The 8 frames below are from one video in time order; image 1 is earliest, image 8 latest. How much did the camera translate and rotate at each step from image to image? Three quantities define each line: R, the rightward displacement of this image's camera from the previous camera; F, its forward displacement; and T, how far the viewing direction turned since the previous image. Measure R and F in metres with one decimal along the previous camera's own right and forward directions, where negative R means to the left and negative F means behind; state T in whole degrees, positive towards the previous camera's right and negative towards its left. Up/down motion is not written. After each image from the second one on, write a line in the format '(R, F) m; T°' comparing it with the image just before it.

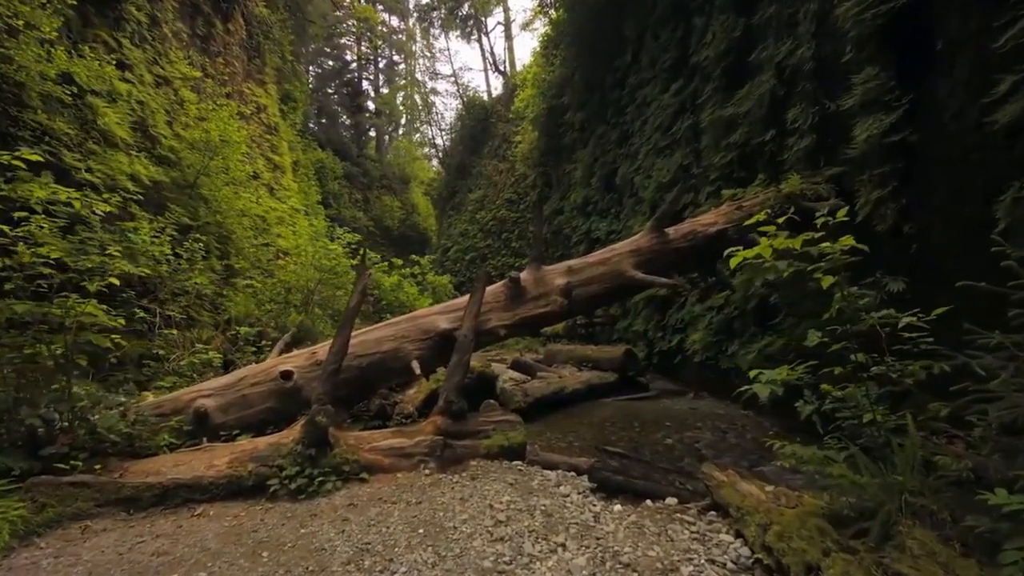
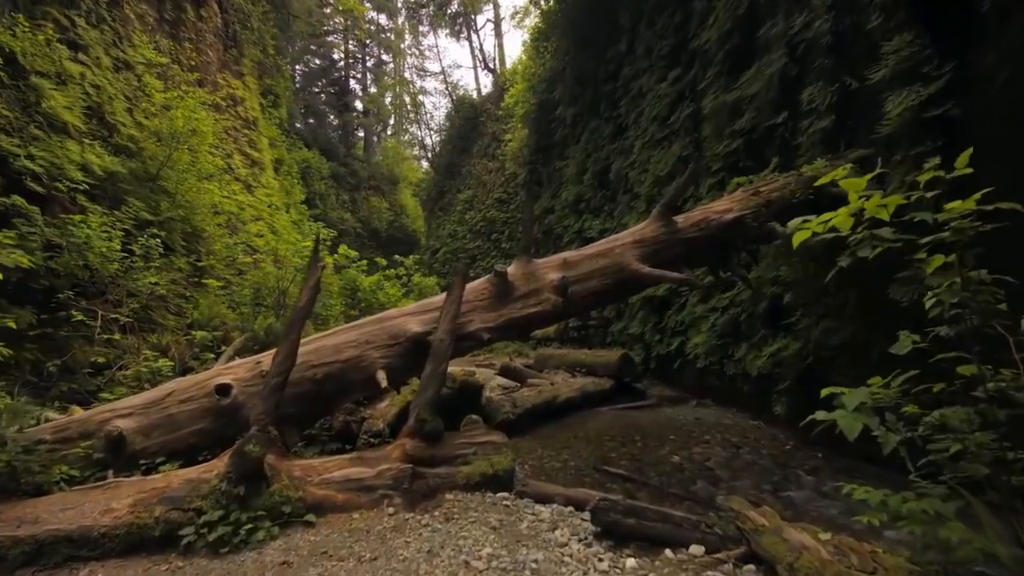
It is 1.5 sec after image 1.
(0.0, +0.6) m; +1°
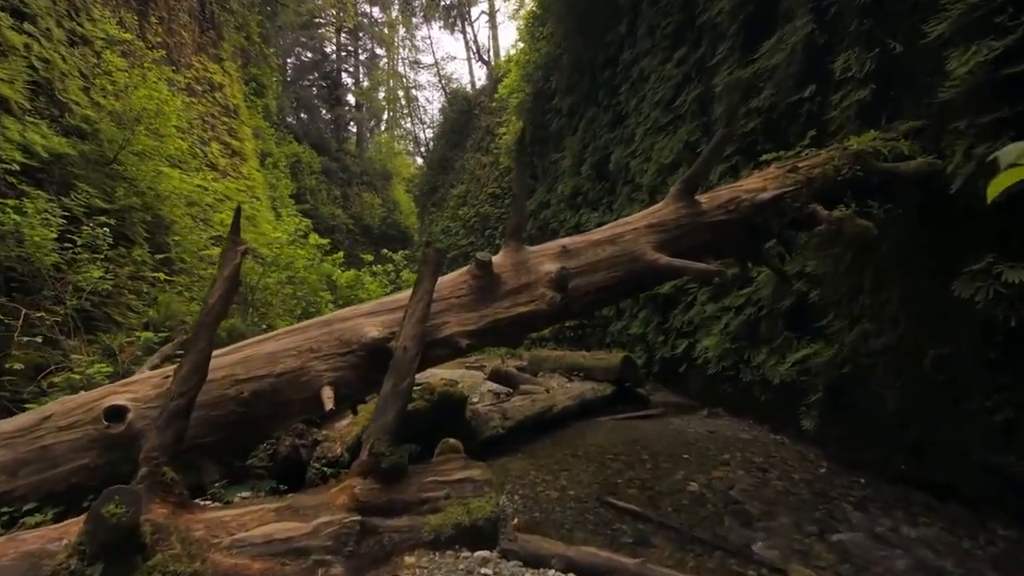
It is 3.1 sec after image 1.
(+0.1, +0.7) m; +1°
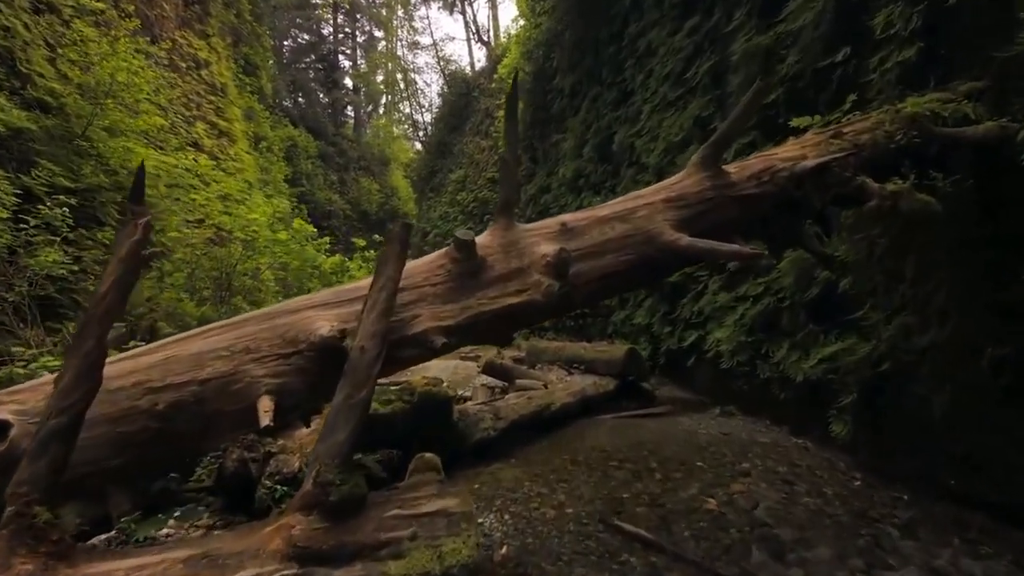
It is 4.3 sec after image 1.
(+0.1, +0.5) m; 0°
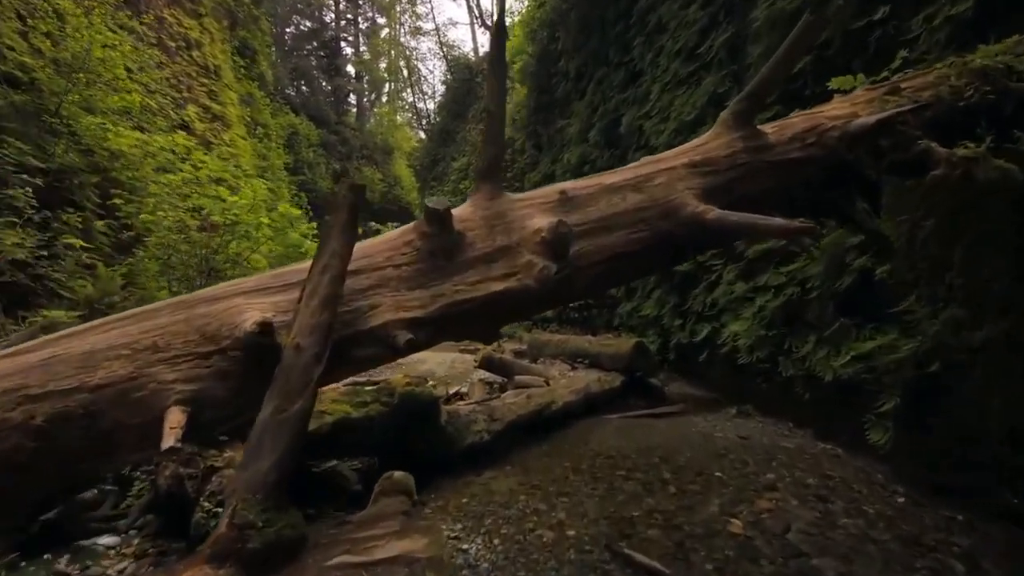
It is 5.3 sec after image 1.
(+0.1, +0.5) m; -1°
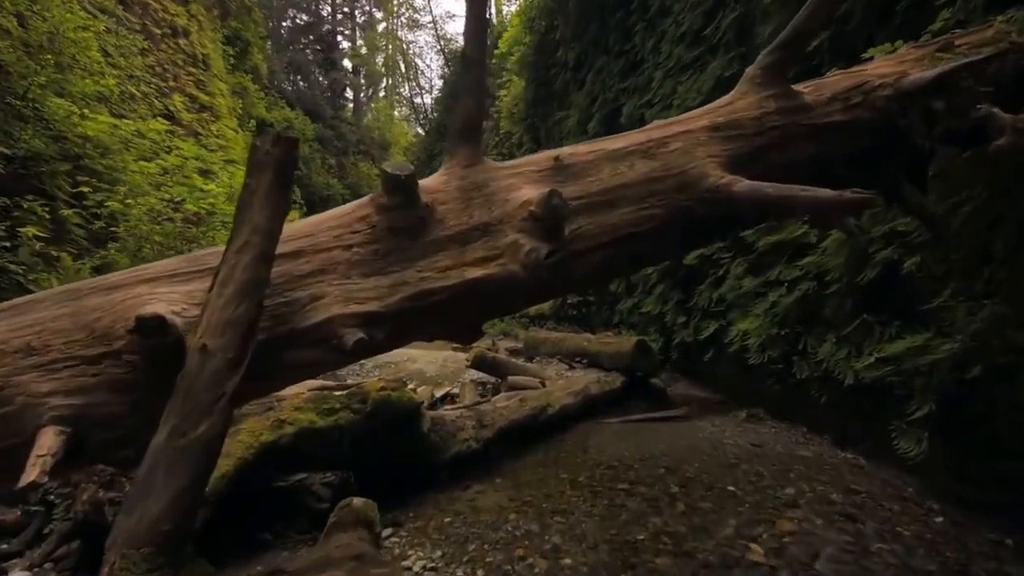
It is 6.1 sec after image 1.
(+0.1, +0.4) m; 0°
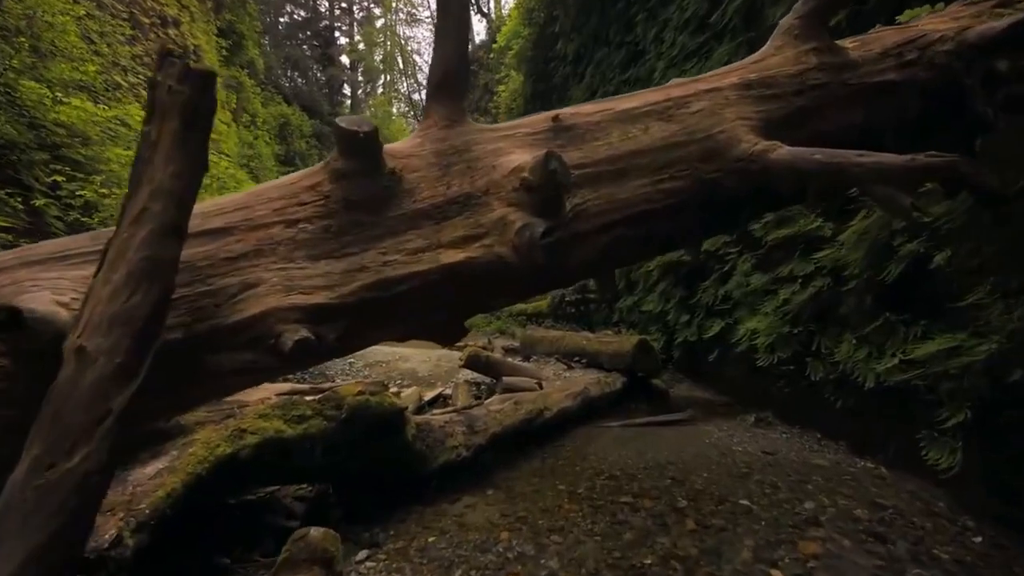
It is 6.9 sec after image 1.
(0.0, +0.3) m; 0°
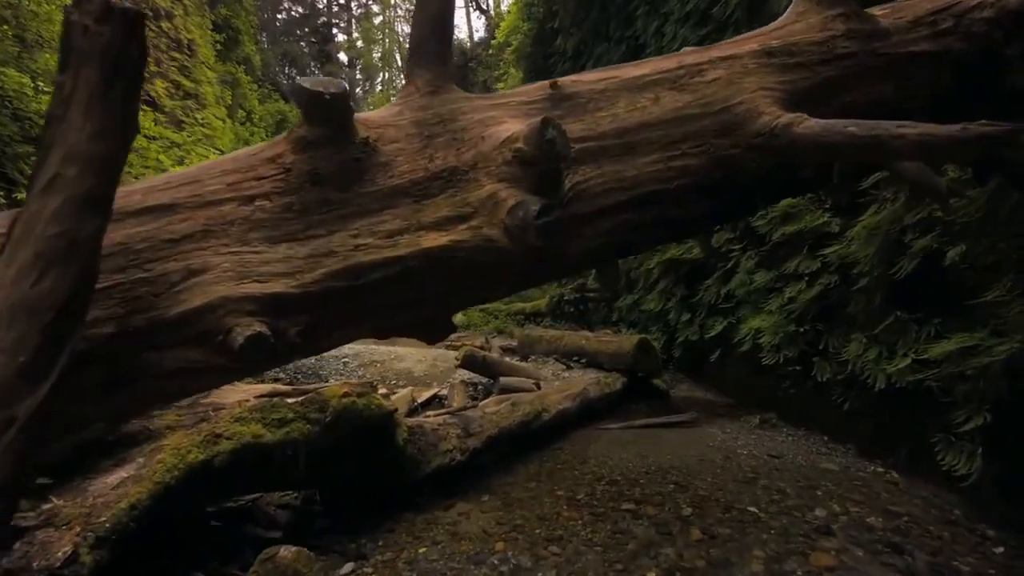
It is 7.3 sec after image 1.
(0.0, +0.2) m; 0°
